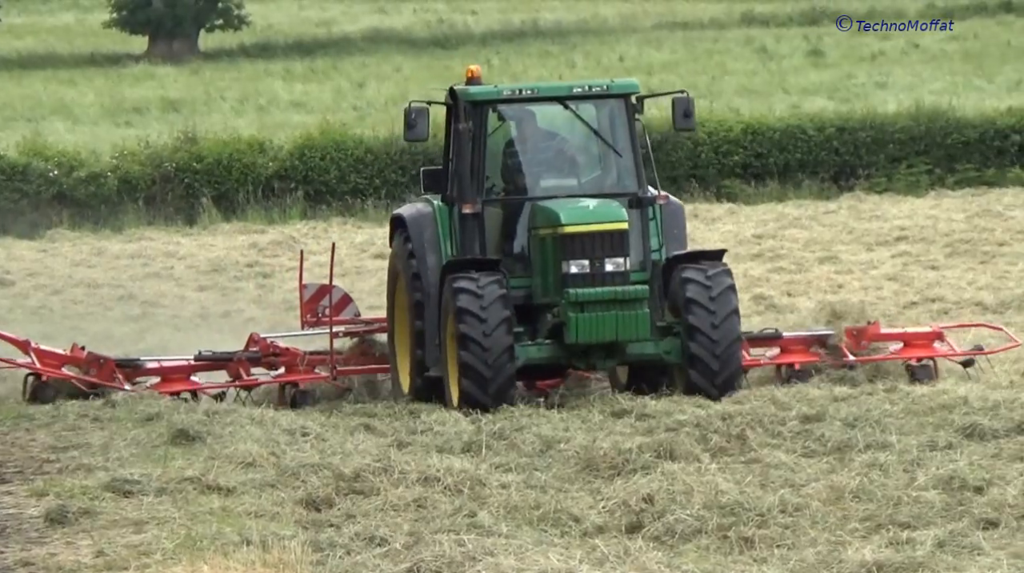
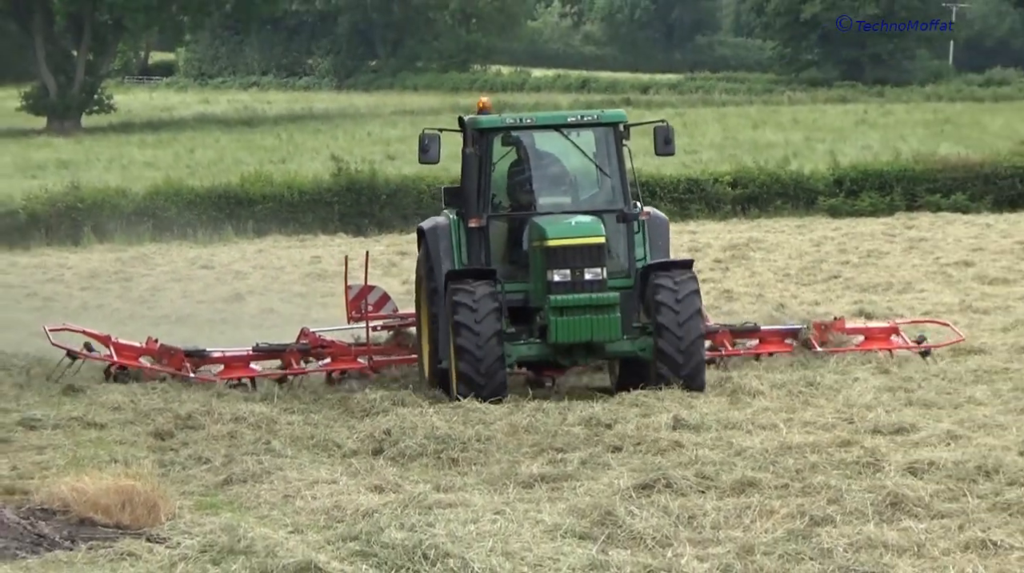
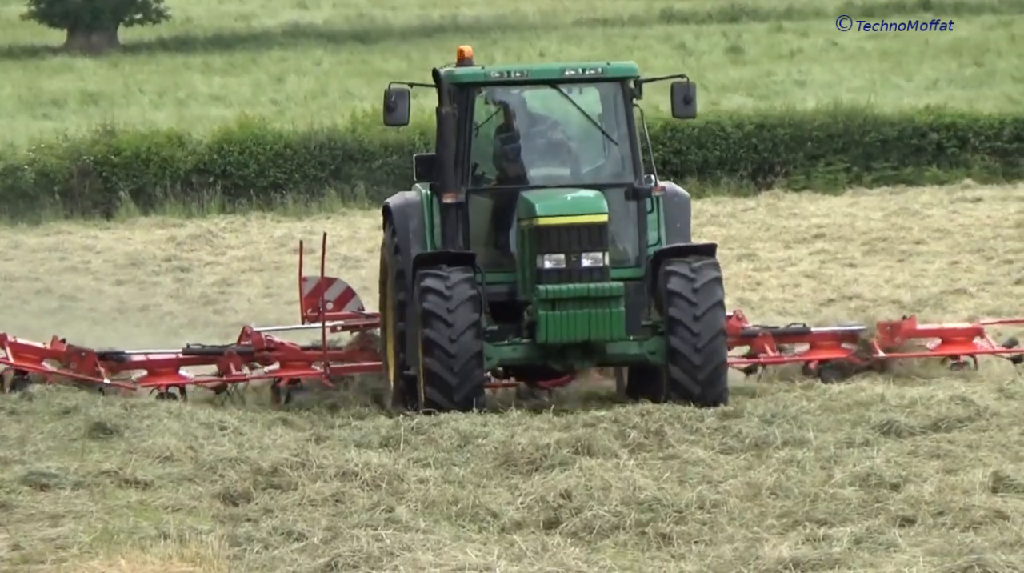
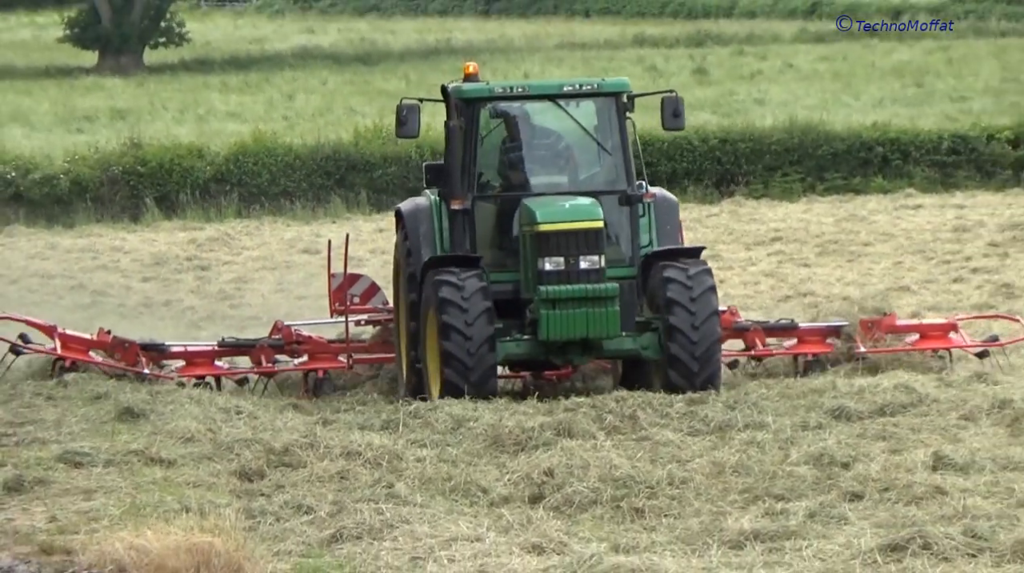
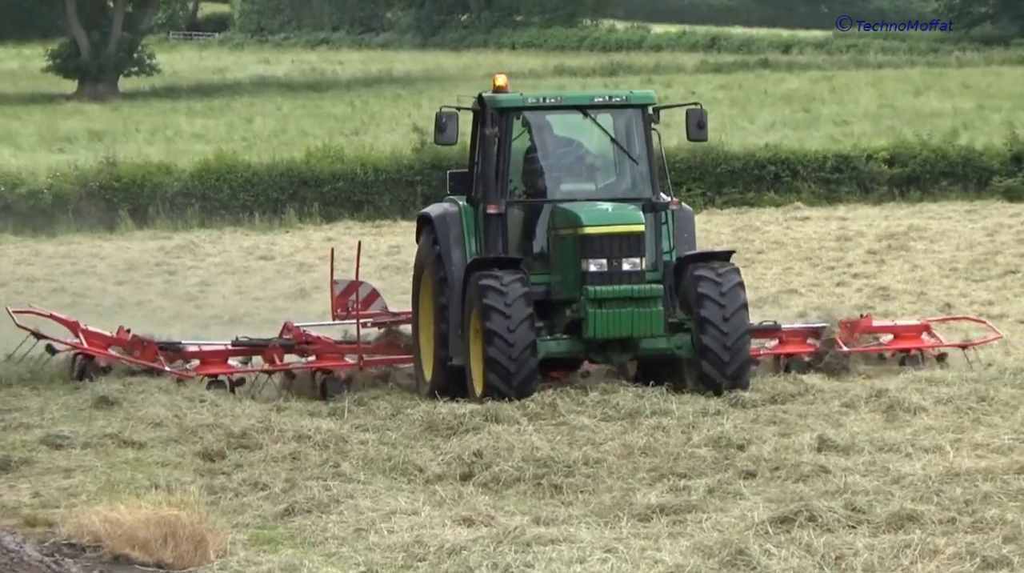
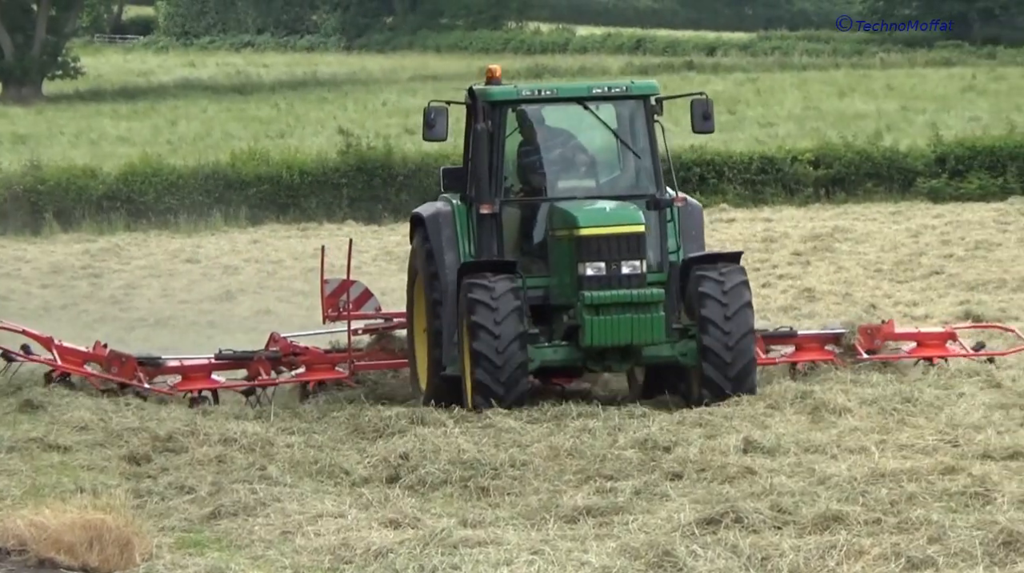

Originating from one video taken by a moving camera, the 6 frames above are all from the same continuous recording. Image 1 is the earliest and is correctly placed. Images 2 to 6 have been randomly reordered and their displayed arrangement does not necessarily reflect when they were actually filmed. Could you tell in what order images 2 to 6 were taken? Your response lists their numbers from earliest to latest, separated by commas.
3, 4, 5, 6, 2
